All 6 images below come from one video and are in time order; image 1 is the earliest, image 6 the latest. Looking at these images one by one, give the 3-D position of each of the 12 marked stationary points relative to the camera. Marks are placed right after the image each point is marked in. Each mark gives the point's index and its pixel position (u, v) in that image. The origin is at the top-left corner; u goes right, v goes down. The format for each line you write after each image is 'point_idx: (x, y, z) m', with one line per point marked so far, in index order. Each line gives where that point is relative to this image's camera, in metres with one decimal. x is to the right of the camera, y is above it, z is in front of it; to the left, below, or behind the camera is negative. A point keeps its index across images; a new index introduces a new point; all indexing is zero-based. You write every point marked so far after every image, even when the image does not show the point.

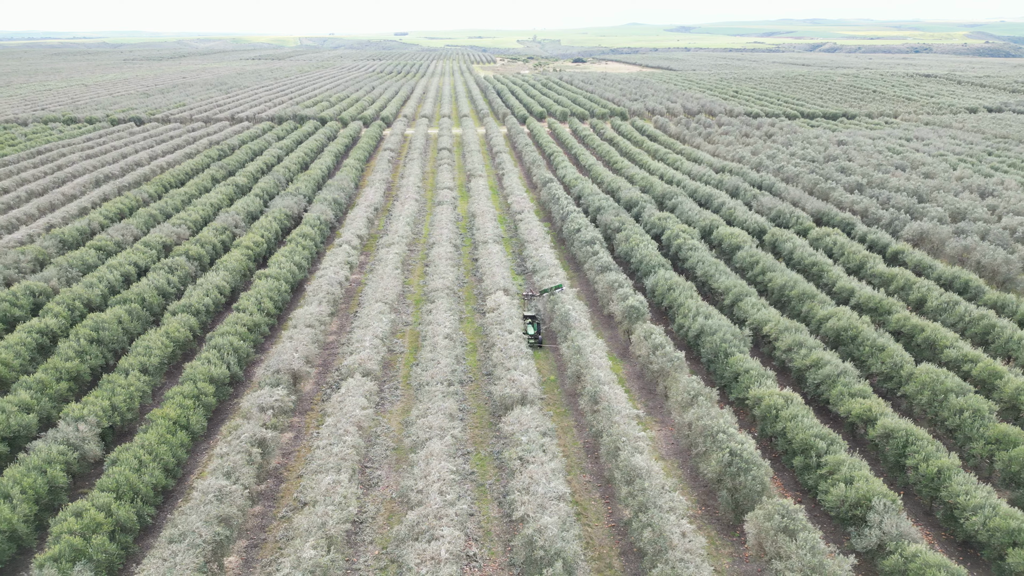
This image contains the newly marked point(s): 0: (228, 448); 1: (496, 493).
0: (-6.0, -3.4, +15.6) m
1: (-0.3, -4.2, +15.0) m
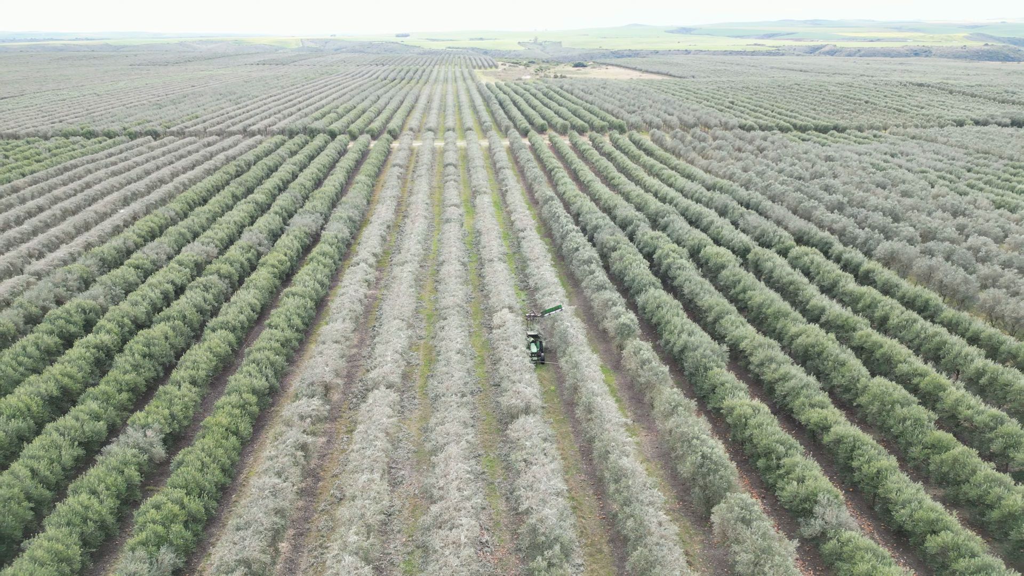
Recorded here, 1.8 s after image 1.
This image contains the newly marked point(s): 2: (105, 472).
0: (-5.9, -4.1, +18.2) m
1: (-0.2, -4.9, +17.6) m
2: (-9.6, -4.3, +16.9) m
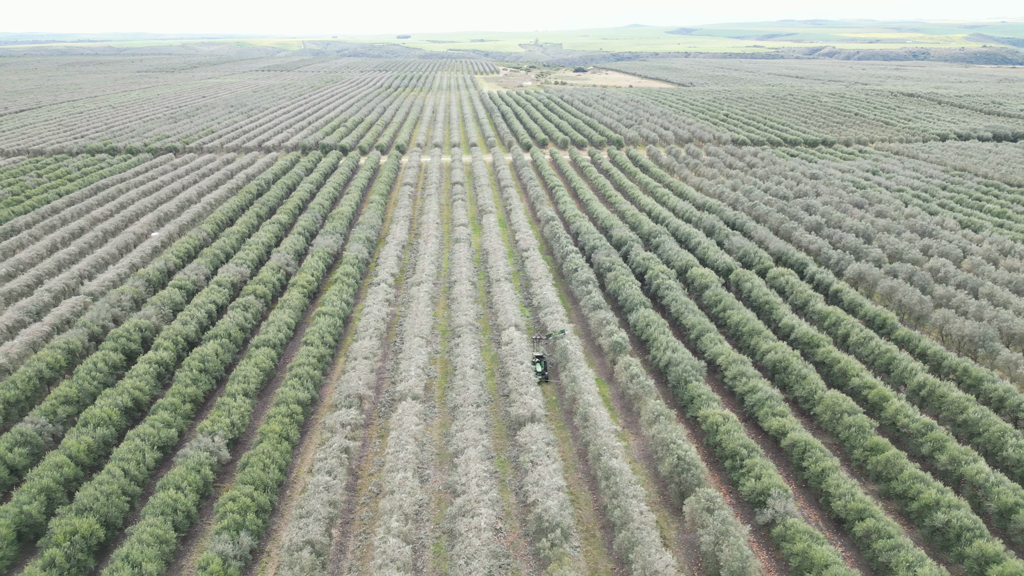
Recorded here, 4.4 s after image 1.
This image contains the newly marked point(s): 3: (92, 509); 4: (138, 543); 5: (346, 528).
0: (-5.7, -5.0, +21.8) m
1: (+0.1, -5.8, +21.1) m
2: (-9.3, -5.2, +20.5) m
3: (-11.0, -5.8, +18.9) m
4: (-9.2, -6.3, +17.6) m
5: (-4.5, -6.5, +19.4) m
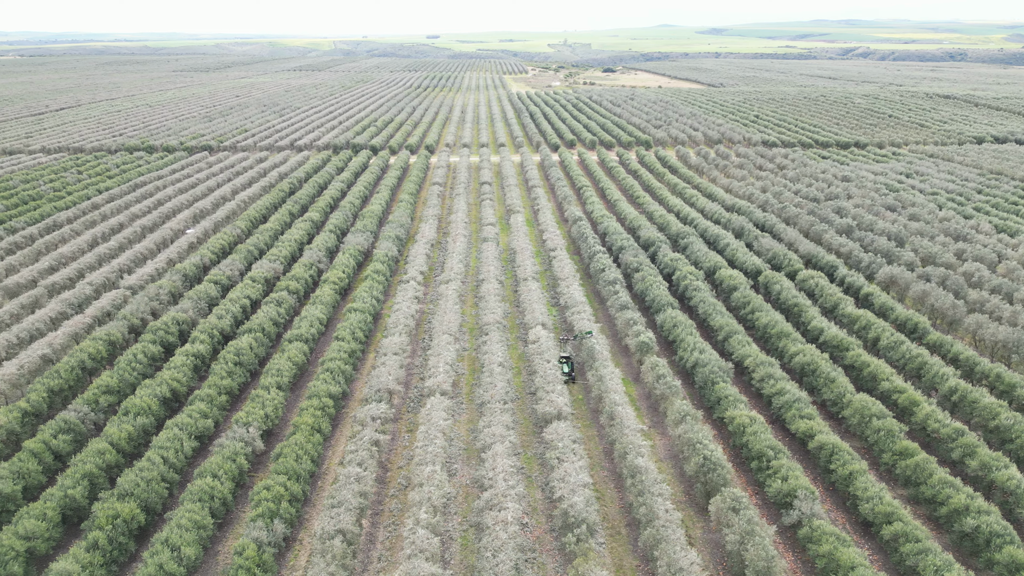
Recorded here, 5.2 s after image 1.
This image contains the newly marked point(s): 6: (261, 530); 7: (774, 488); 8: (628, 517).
0: (-4.8, -4.9, +22.2) m
1: (+0.9, -5.8, +21.4) m
2: (-8.5, -5.0, +21.1) m
3: (-10.3, -5.6, +19.5) m
4: (-8.5, -6.1, +18.3) m
5: (-3.8, -6.4, +19.8) m
6: (-6.4, -6.2, +18.3) m
7: (+7.2, -5.5, +19.7) m
8: (+3.2, -6.3, +19.9) m
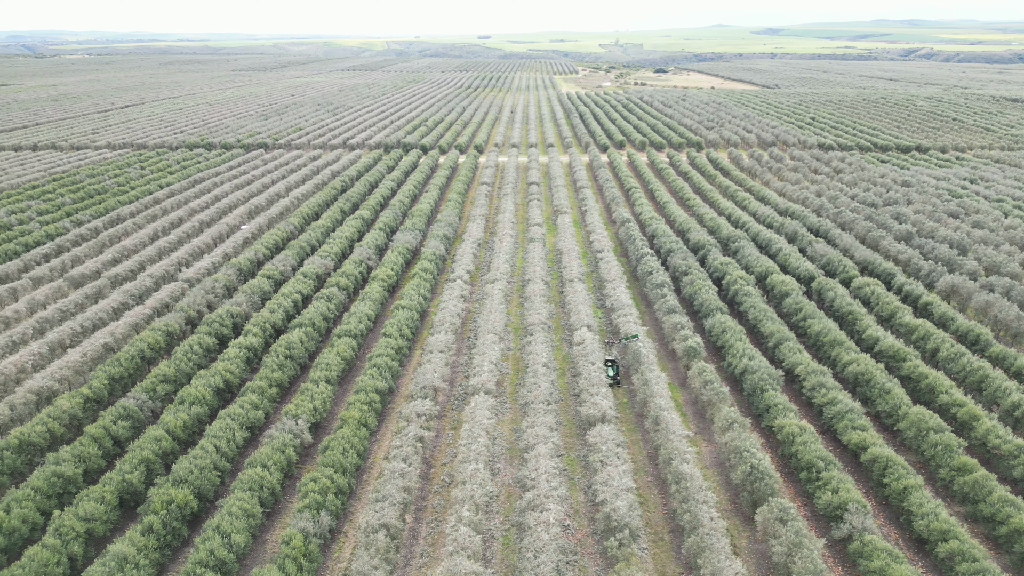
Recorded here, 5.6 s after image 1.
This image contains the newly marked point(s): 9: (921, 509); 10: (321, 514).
0: (-3.5, -4.8, +22.5) m
1: (+2.1, -5.8, +21.3) m
2: (-7.3, -4.9, +21.6) m
3: (-9.1, -5.4, +20.2) m
4: (-7.4, -5.9, +18.8) m
5: (-2.6, -6.3, +20.0) m
6: (-5.3, -6.1, +18.7) m
7: (+8.3, -5.7, +19.2) m
8: (+4.4, -6.4, +19.6) m
9: (+10.6, -5.7, +18.6) m
10: (-5.1, -6.0, +19.0) m
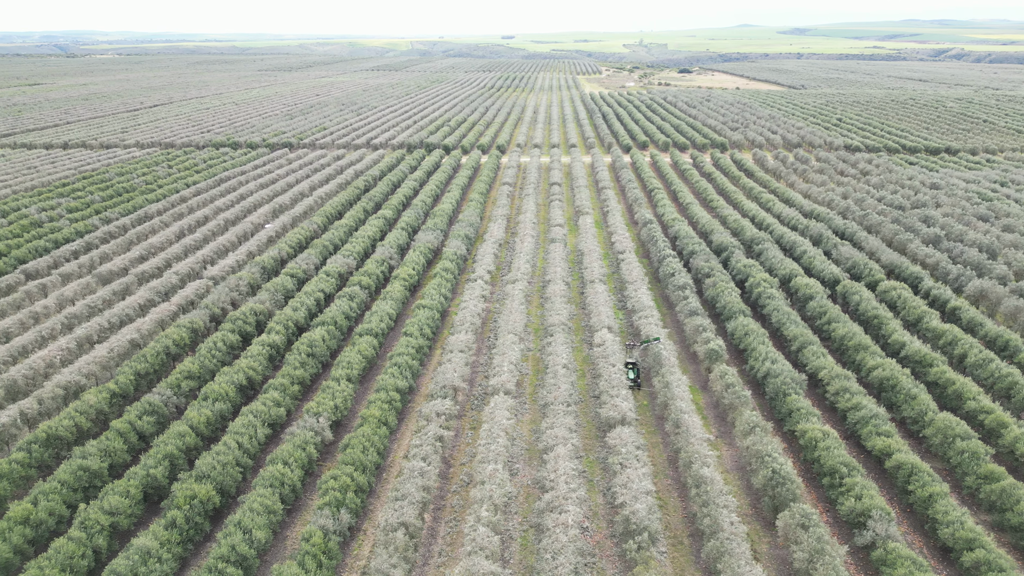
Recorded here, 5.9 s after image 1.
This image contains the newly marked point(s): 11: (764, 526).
0: (-2.9, -4.8, +22.6) m
1: (+2.7, -5.8, +21.2) m
2: (-6.7, -4.8, +21.8) m
3: (-8.6, -5.4, +20.4) m
4: (-7.0, -5.9, +19.0) m
5: (-2.1, -6.3, +20.1) m
6: (-4.8, -6.0, +18.8) m
7: (+8.8, -5.8, +19.0) m
8: (+4.9, -6.5, +19.5) m
9: (+11.1, -5.8, +18.3) m
10: (-4.6, -5.9, +19.1) m
11: (+6.8, -6.5, +19.5) m
